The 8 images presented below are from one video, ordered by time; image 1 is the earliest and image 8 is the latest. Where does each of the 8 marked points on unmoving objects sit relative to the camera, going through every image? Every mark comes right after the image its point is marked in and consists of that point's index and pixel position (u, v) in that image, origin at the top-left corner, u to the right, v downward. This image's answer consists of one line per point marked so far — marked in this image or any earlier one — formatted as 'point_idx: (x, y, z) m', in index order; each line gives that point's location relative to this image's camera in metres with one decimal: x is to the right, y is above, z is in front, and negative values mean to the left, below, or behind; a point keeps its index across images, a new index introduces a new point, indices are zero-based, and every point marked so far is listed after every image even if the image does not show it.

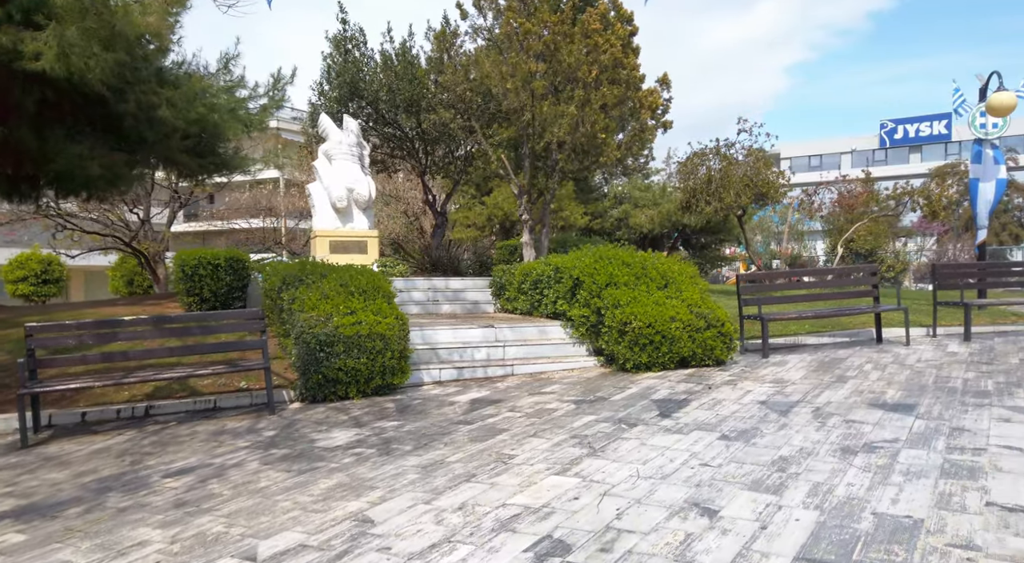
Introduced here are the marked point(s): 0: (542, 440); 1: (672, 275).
0: (+0.2, -1.2, +5.1) m
1: (+2.1, +0.1, +8.8) m
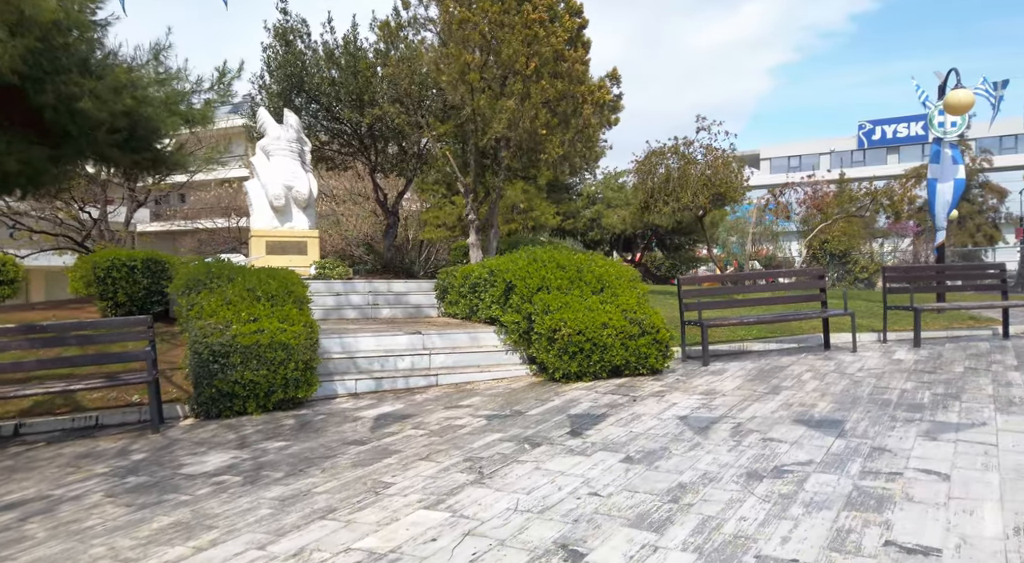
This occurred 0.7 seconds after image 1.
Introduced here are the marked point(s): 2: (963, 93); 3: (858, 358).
0: (-0.6, -1.3, +4.7) m
1: (+1.2, 0.0, +8.4) m
2: (+8.3, +3.5, +12.1) m
3: (+4.5, -1.0, +8.7) m
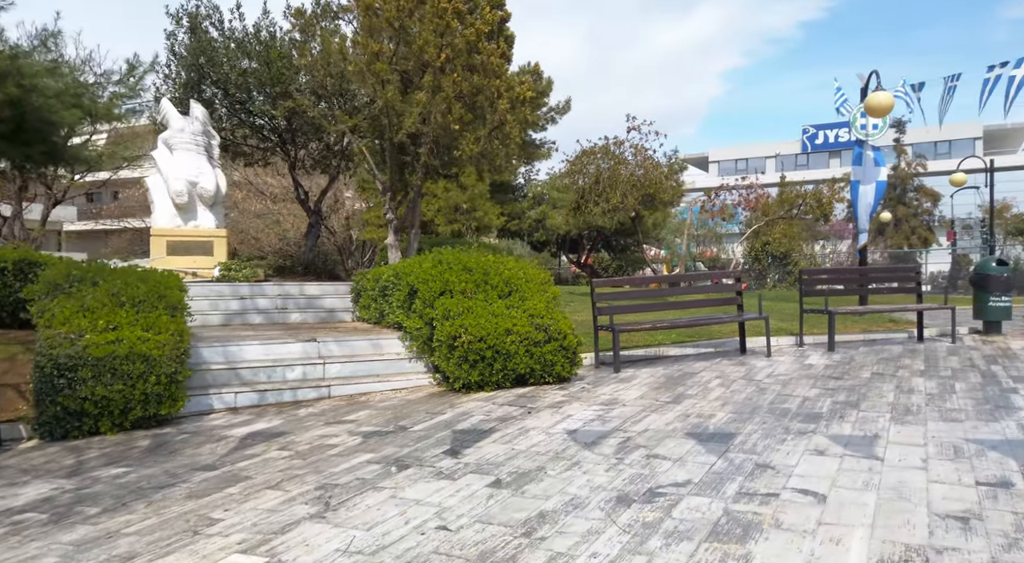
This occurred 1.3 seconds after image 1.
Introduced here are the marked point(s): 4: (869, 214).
0: (-1.5, -1.3, +4.2) m
1: (+0.1, 0.0, +8.1) m
2: (+6.9, +3.5, +12.2) m
3: (+3.3, -1.1, +8.5) m
4: (+7.4, +1.4, +13.7) m
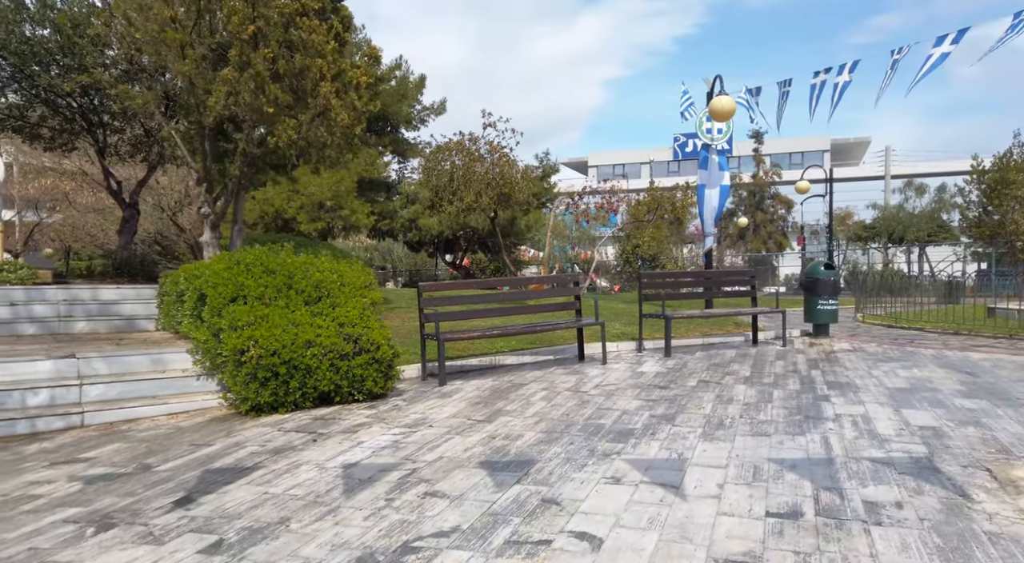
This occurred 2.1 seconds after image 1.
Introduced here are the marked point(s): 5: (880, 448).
0: (-2.9, -1.4, +3.1) m
1: (-2.0, -0.1, +7.2) m
2: (+4.0, +3.4, +12.4) m
3: (+1.1, -1.1, +8.2) m
4: (+4.3, +1.3, +14.0) m
5: (+2.7, -1.2, +4.8) m
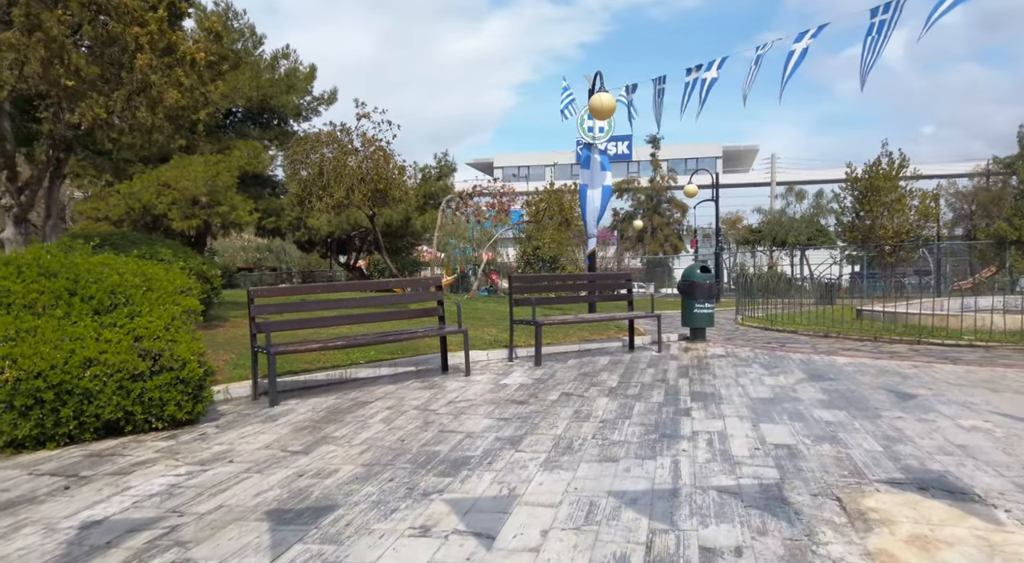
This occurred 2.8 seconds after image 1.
0: (-3.8, -1.4, +1.9) m
1: (-3.5, -0.1, +6.0) m
2: (+1.7, +3.4, +12.1) m
3: (-0.5, -1.2, +7.4) m
4: (+1.8, +1.3, +13.6) m
5: (+1.4, -1.3, +4.4) m
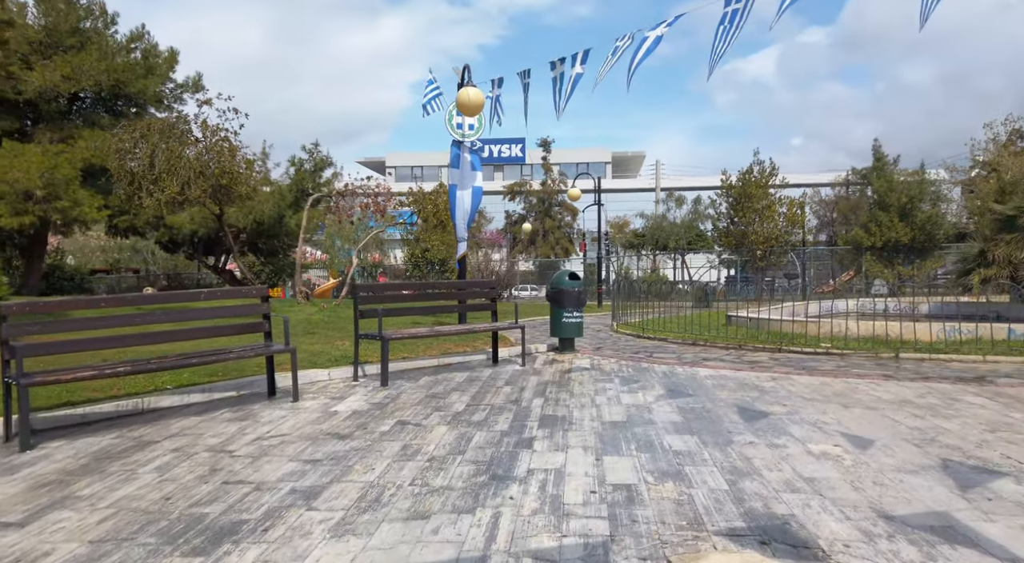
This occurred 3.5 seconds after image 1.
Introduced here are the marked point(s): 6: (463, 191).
0: (-4.6, -1.5, +0.4) m
1: (-4.9, -0.2, +4.6) m
2: (-0.7, +3.2, +11.3) m
3: (-2.2, -1.3, +6.4) m
4: (-0.9, +1.1, +12.9) m
5: (+0.2, -1.4, +3.7) m
6: (-1.0, +1.7, +12.8) m
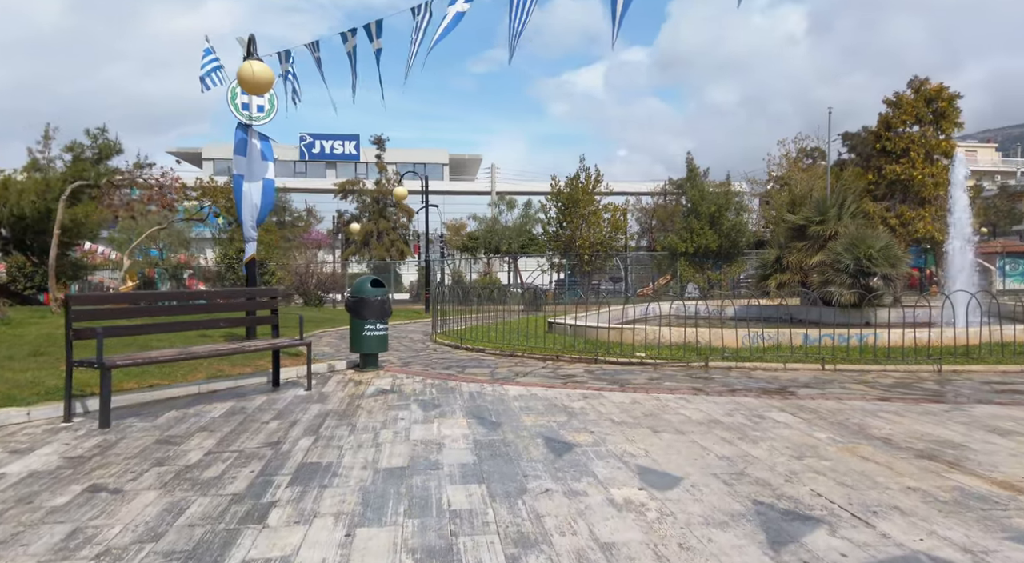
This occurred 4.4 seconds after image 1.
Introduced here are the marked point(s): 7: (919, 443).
0: (-4.9, -1.6, -2.0) m
1: (-6.2, -0.3, +2.0) m
2: (-3.7, +3.1, +9.6) m
3: (-4.0, -1.4, +4.5) m
4: (-4.3, +1.0, +11.1) m
5: (-1.0, -1.5, +2.4) m
6: (-4.3, +1.6, +11.0) m
7: (+3.4, -1.3, +5.5) m
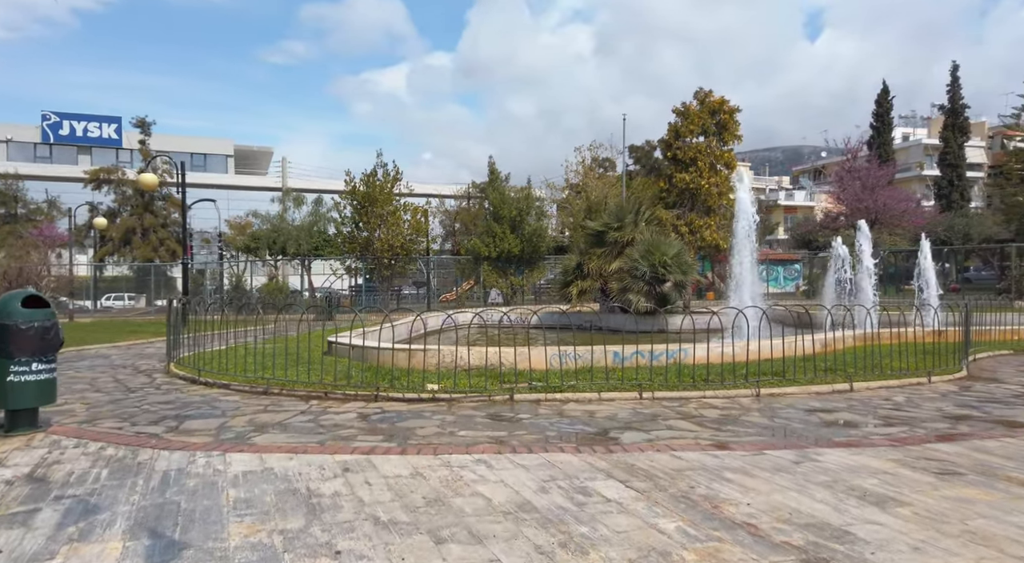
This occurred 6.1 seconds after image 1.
0: (-4.1, -1.7, -5.5) m
1: (-6.5, -0.5, -2.1) m
2: (-6.3, +2.9, +5.9) m
3: (-5.1, -1.5, +0.9) m
4: (-7.3, +0.8, +7.1) m
5: (-1.6, -1.6, -0.2) m
6: (-7.3, +1.4, +7.0) m
7: (+1.7, -1.5, +4.0) m
